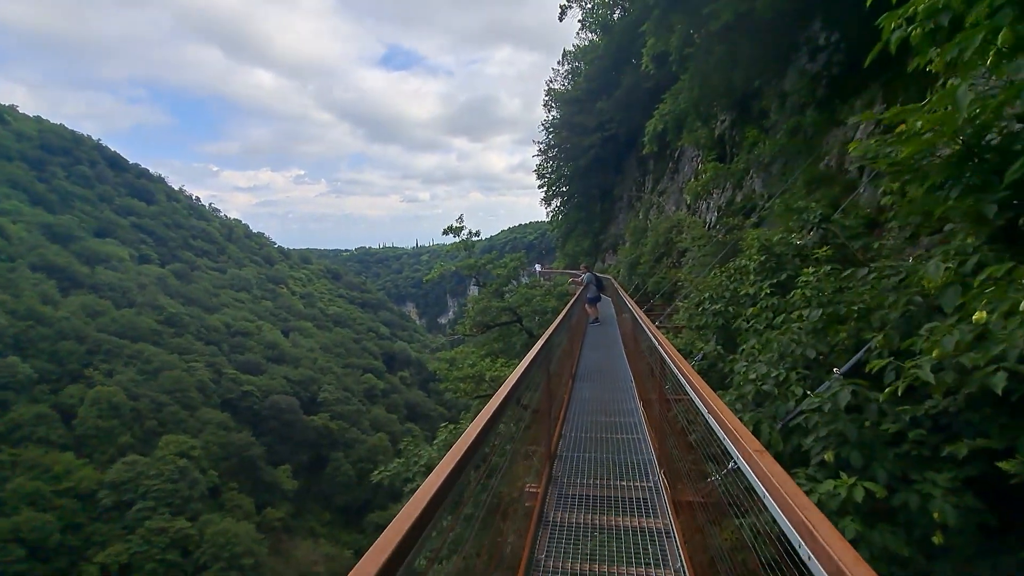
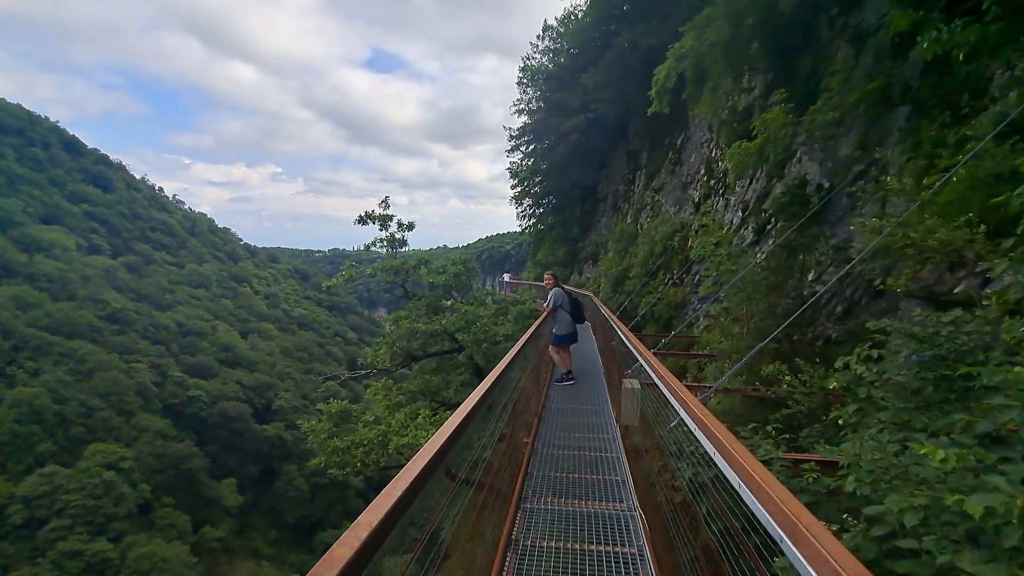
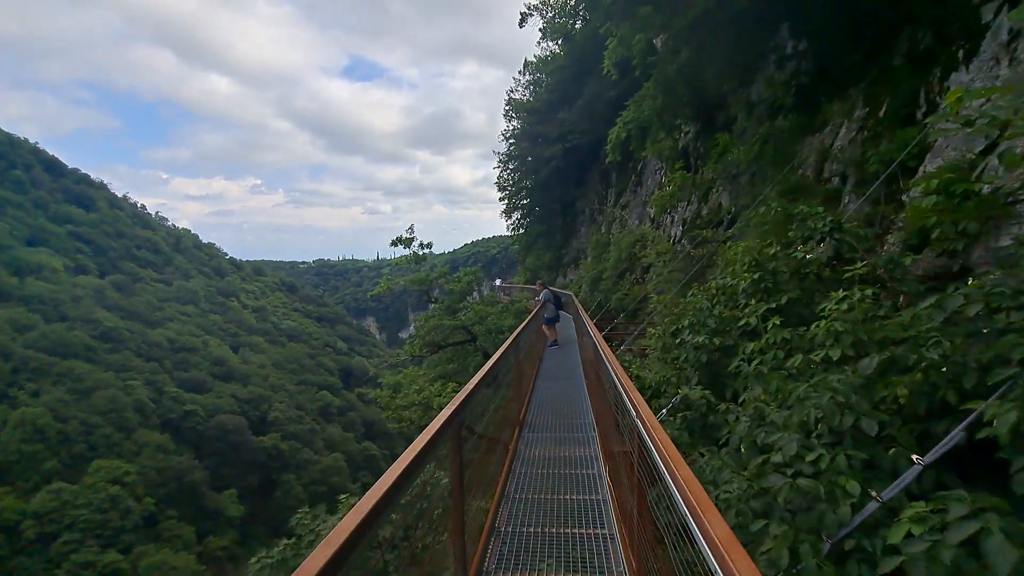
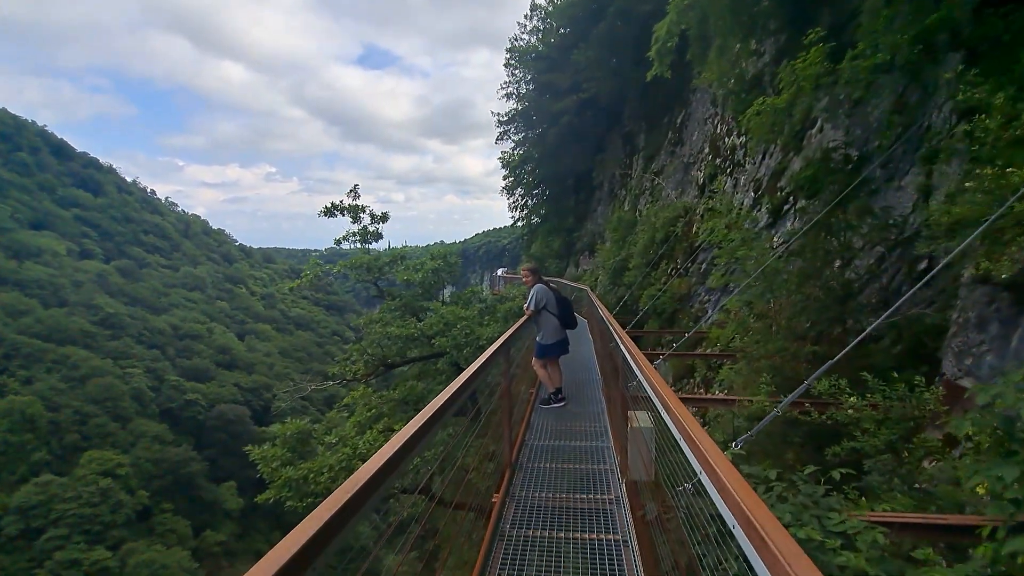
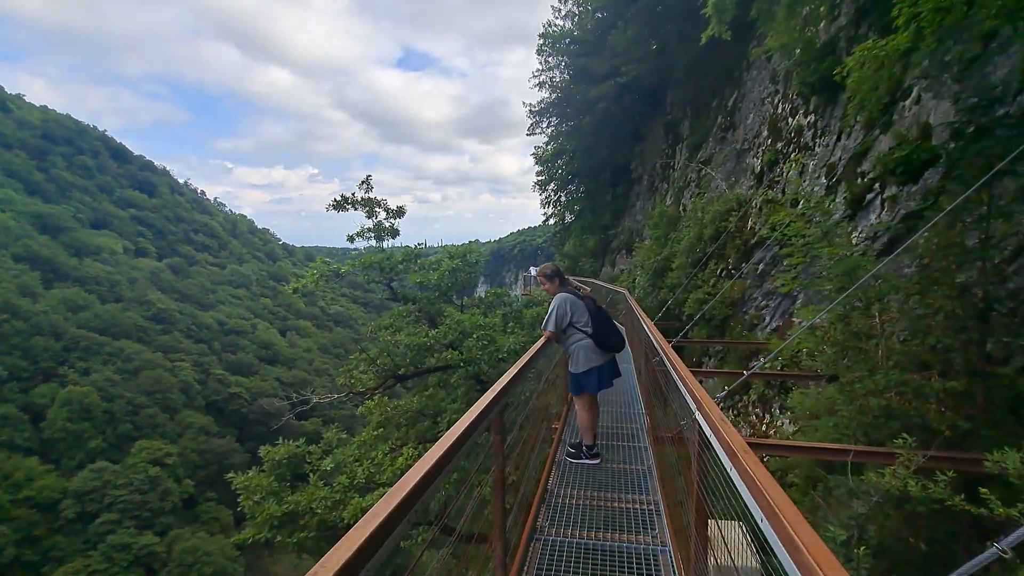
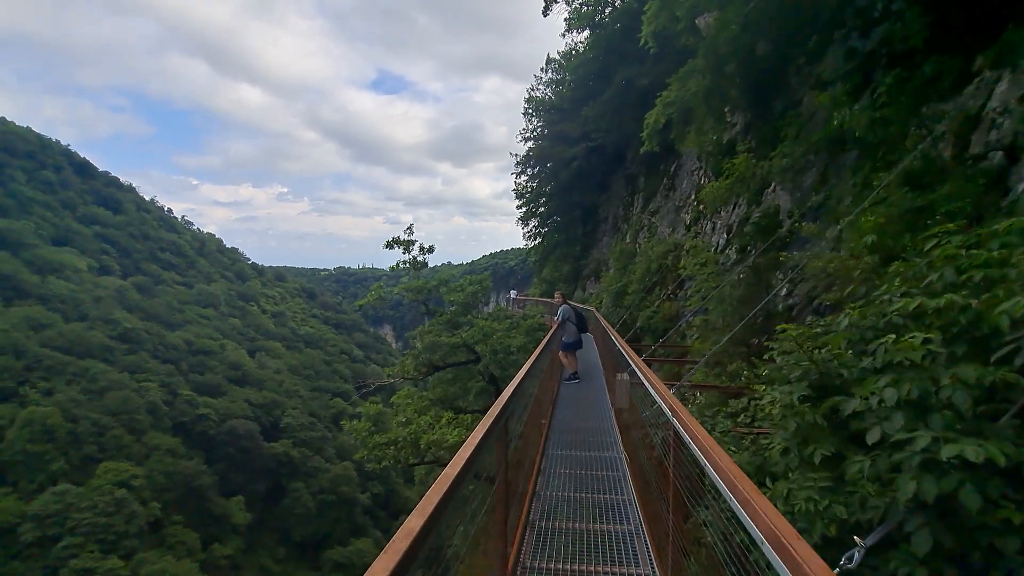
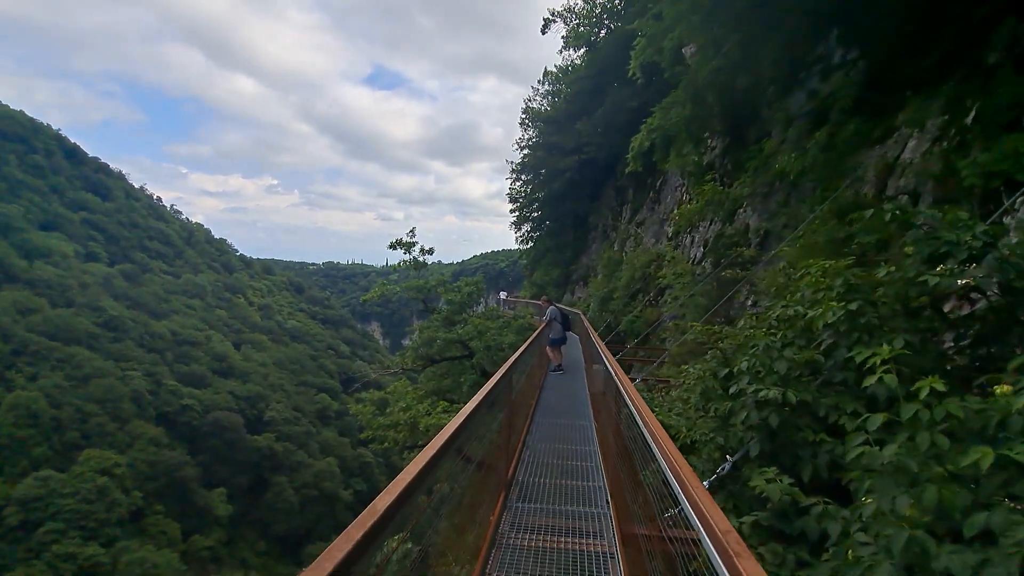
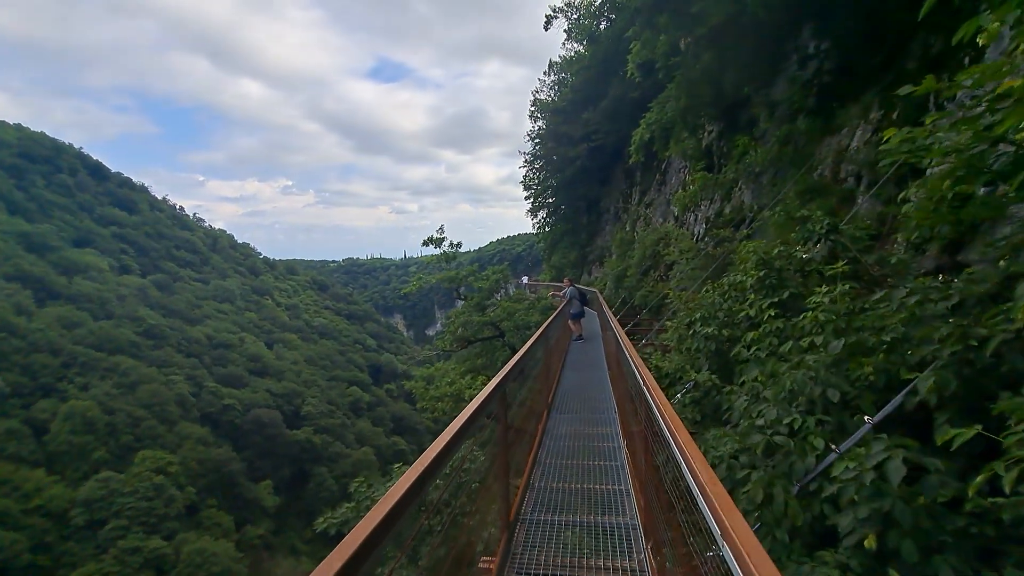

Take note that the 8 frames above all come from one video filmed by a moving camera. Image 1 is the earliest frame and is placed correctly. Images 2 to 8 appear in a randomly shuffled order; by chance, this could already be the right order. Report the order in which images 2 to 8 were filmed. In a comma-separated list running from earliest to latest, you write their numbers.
8, 3, 7, 6, 2, 4, 5
